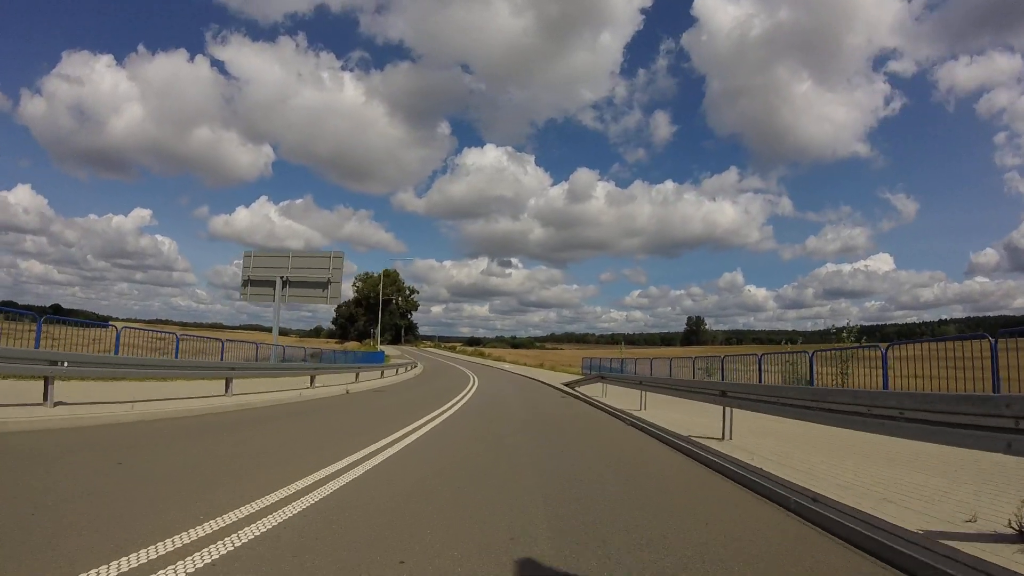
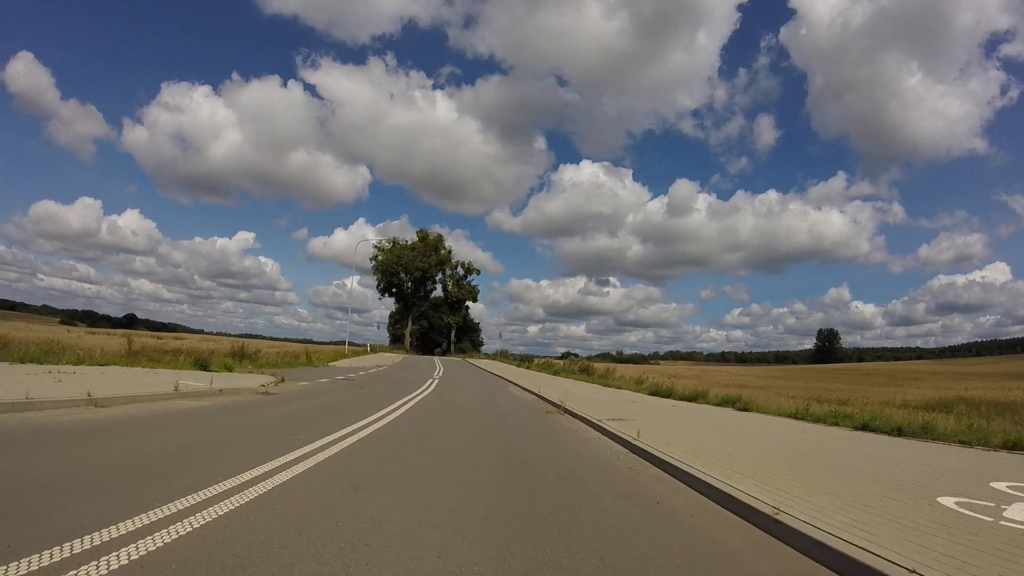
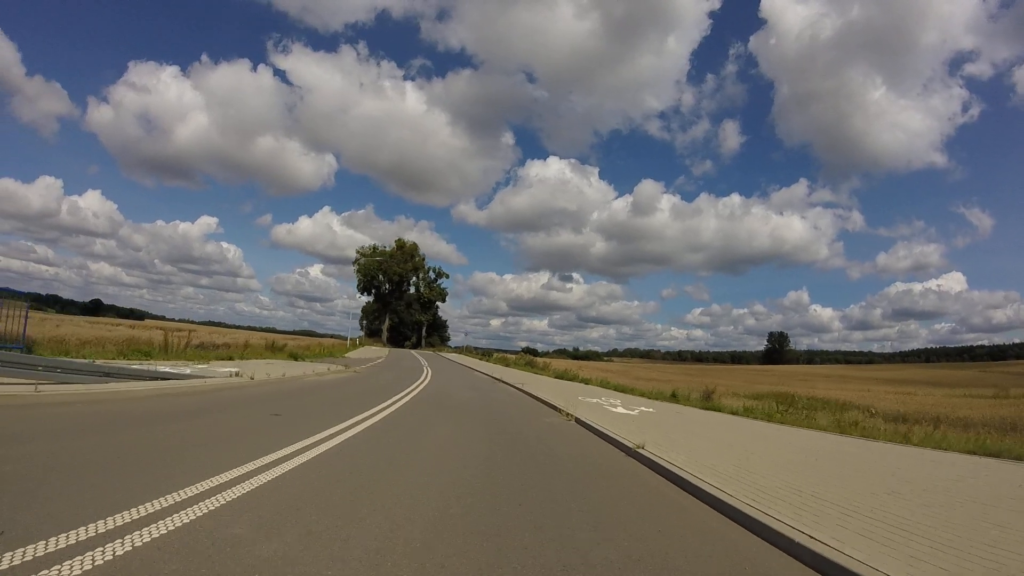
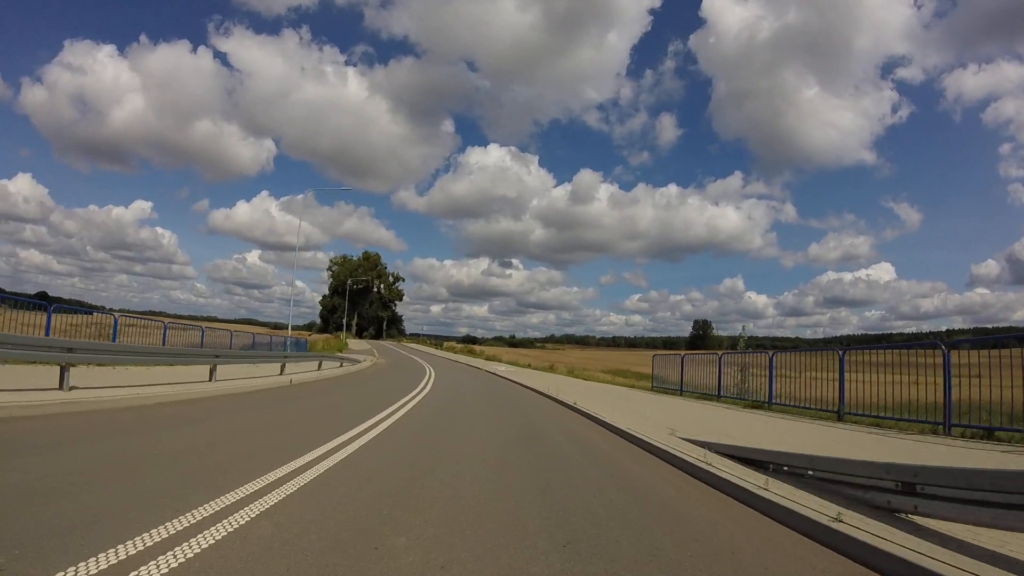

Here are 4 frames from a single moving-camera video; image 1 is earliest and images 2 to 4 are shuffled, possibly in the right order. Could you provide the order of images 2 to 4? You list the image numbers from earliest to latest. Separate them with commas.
4, 3, 2
